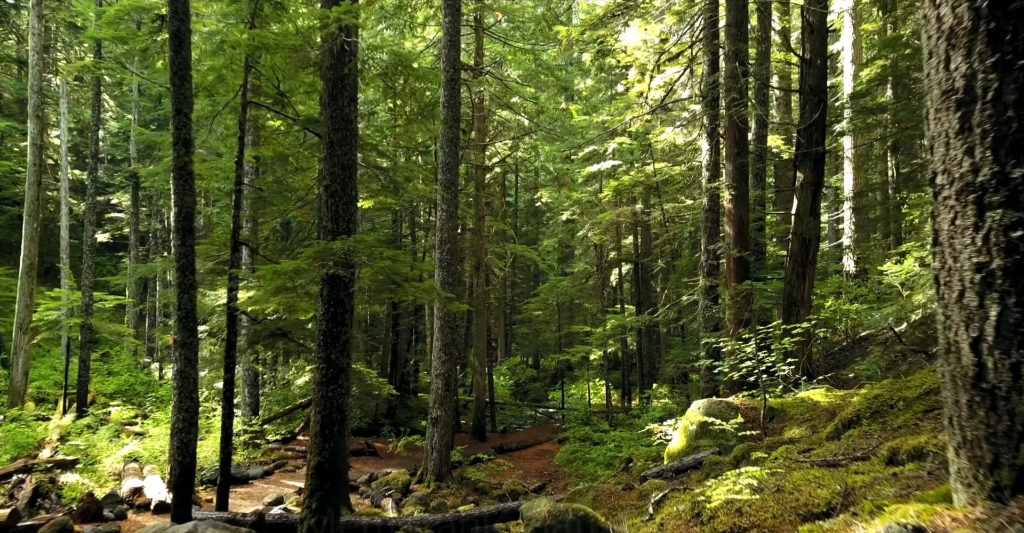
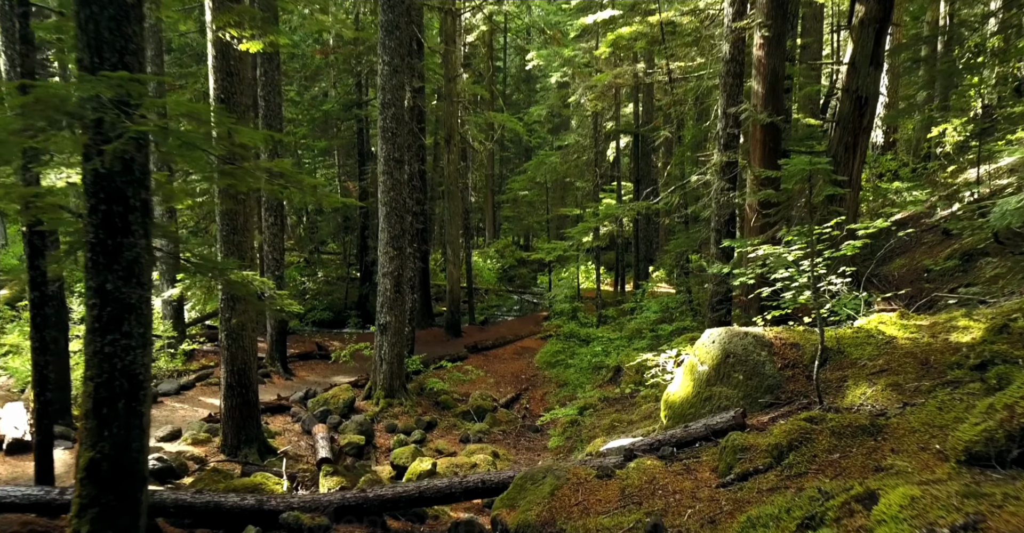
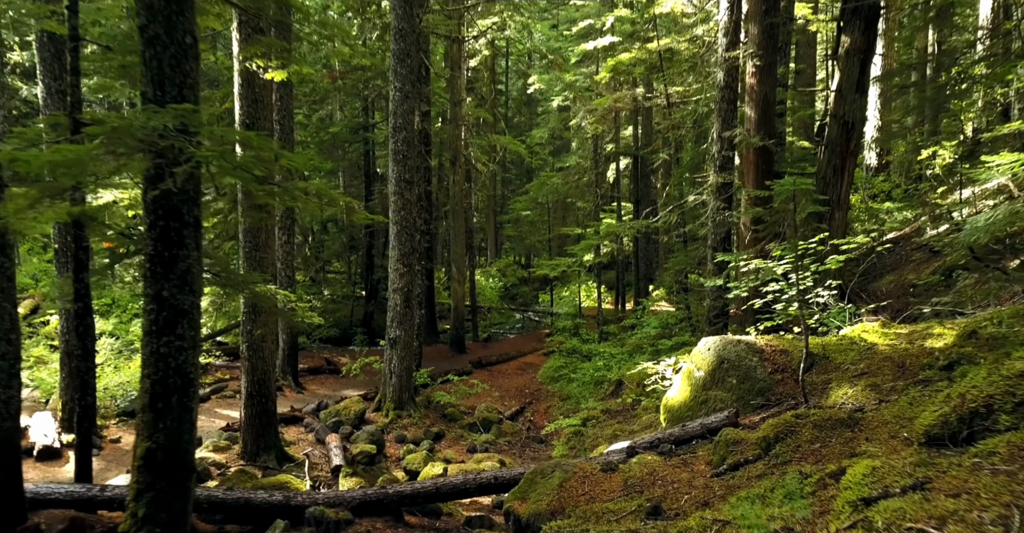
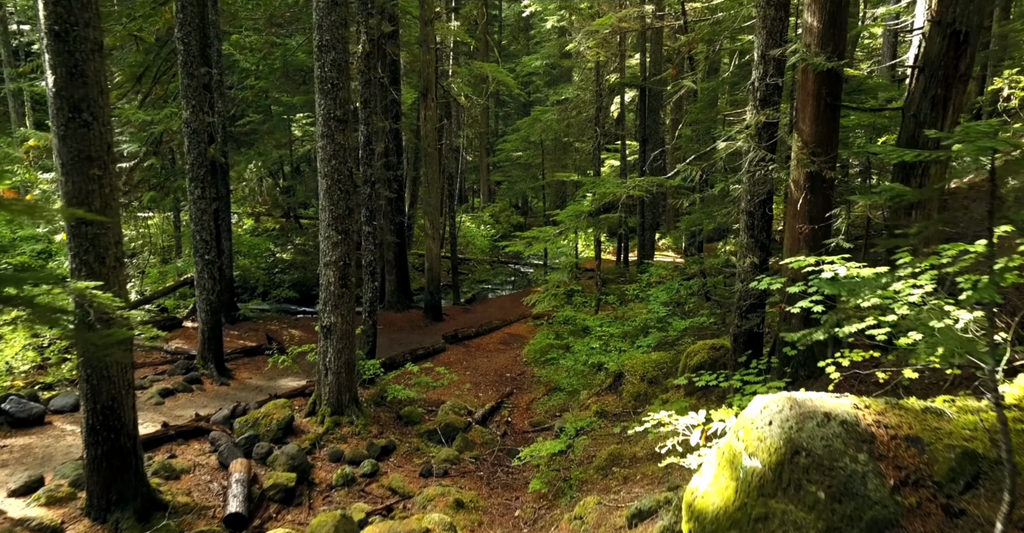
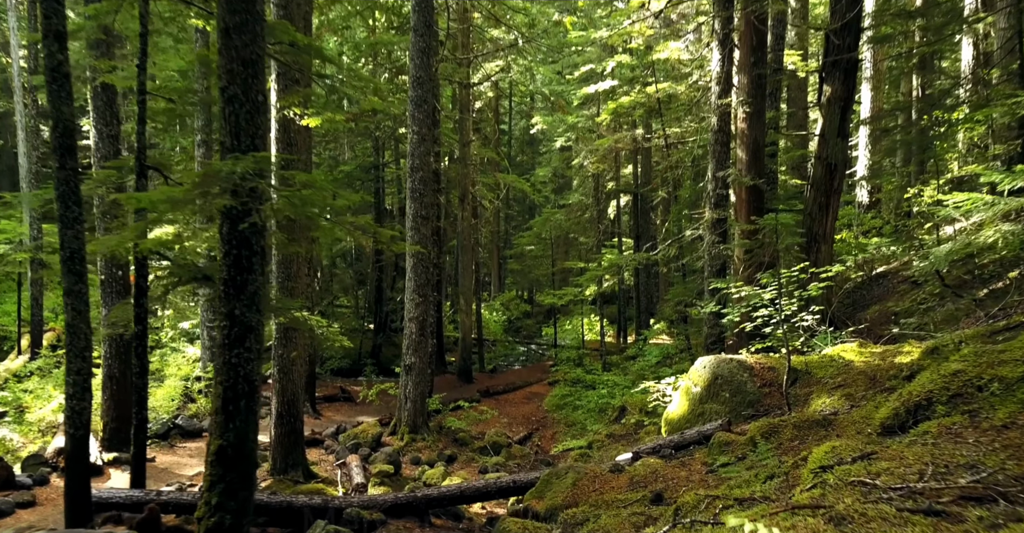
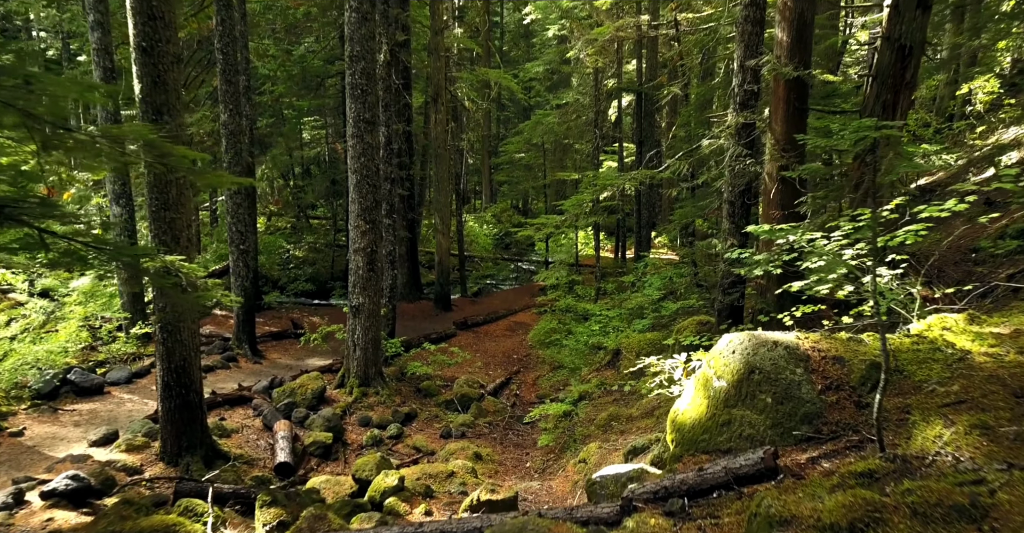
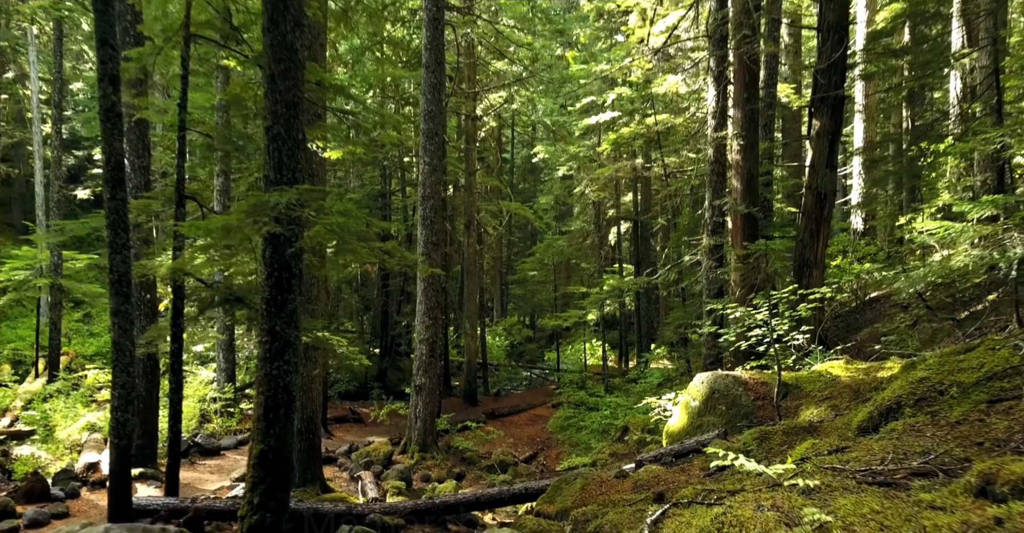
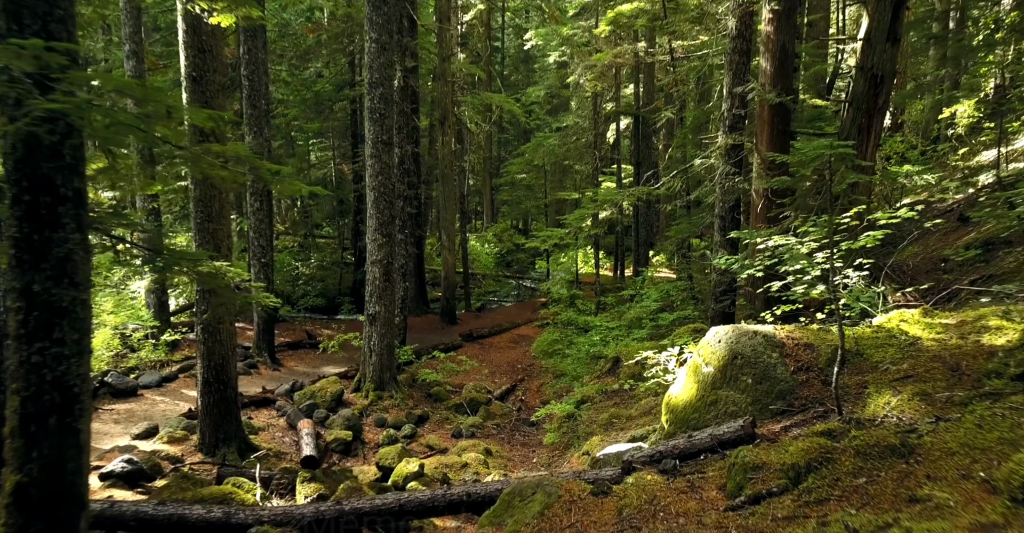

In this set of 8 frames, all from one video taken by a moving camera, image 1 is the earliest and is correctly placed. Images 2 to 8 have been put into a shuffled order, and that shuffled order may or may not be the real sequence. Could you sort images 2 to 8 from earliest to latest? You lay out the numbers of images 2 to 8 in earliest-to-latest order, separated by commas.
7, 5, 3, 2, 8, 6, 4
